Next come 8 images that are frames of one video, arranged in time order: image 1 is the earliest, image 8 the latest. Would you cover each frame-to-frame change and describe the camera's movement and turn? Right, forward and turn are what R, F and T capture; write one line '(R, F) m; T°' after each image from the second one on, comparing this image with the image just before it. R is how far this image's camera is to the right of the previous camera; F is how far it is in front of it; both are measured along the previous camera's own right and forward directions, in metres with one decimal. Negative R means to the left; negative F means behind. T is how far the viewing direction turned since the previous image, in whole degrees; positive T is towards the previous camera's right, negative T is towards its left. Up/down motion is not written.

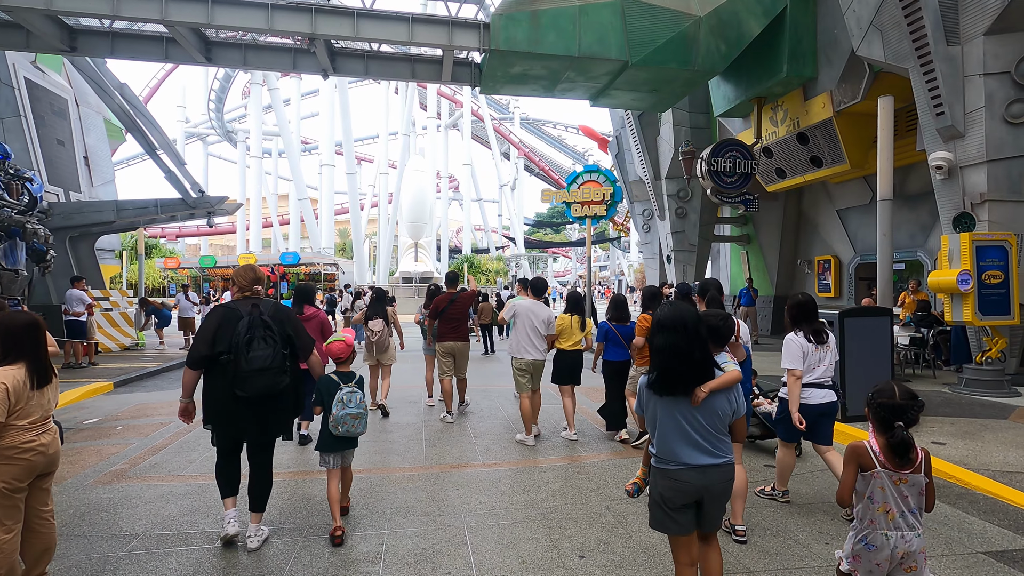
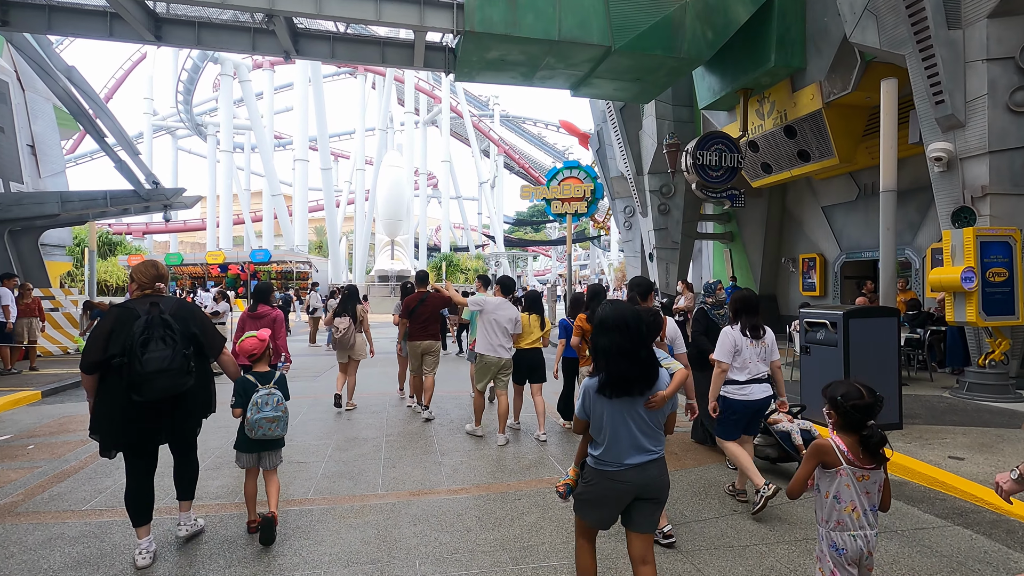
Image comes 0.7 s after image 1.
(+0.1, +0.6) m; +2°
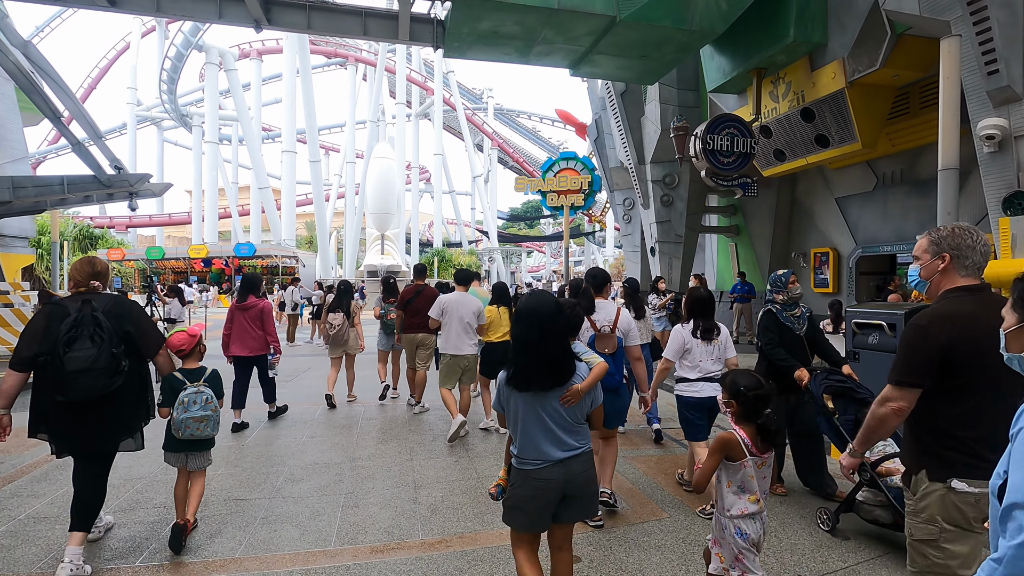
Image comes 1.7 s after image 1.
(0.0, +0.9) m; +1°
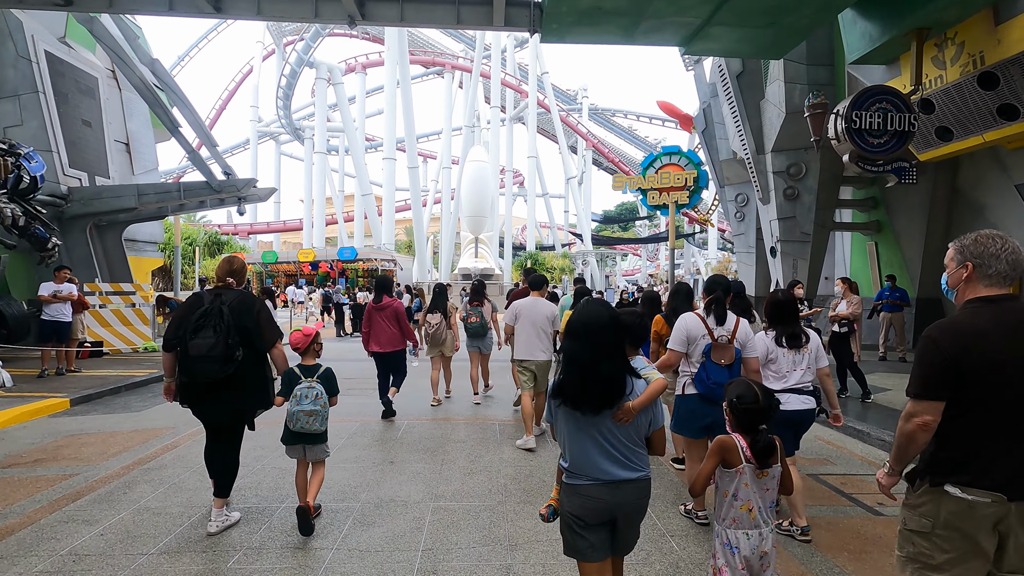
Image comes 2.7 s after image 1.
(-0.2, +0.8) m; -10°
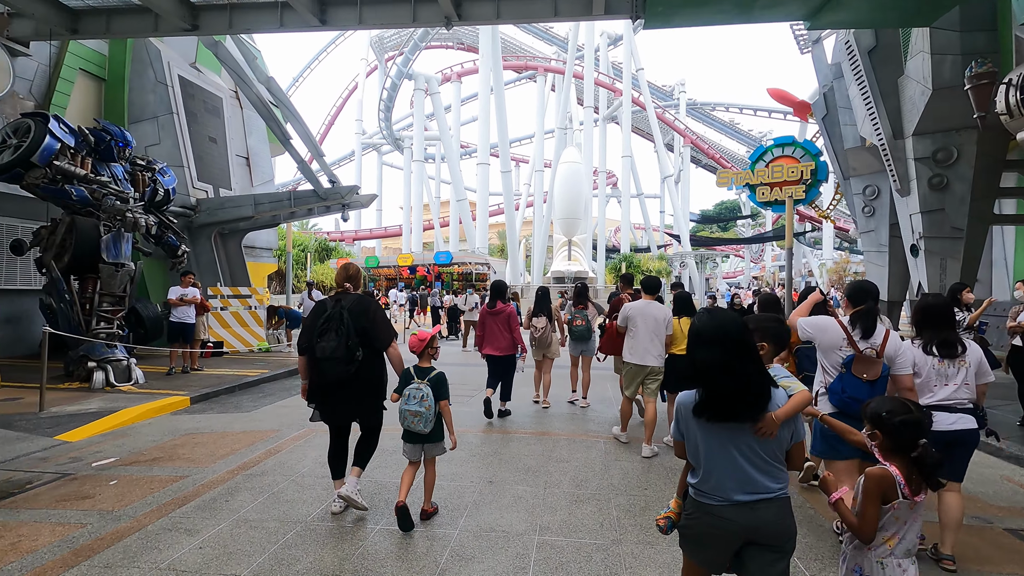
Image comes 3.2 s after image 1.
(-0.1, +0.4) m; -10°
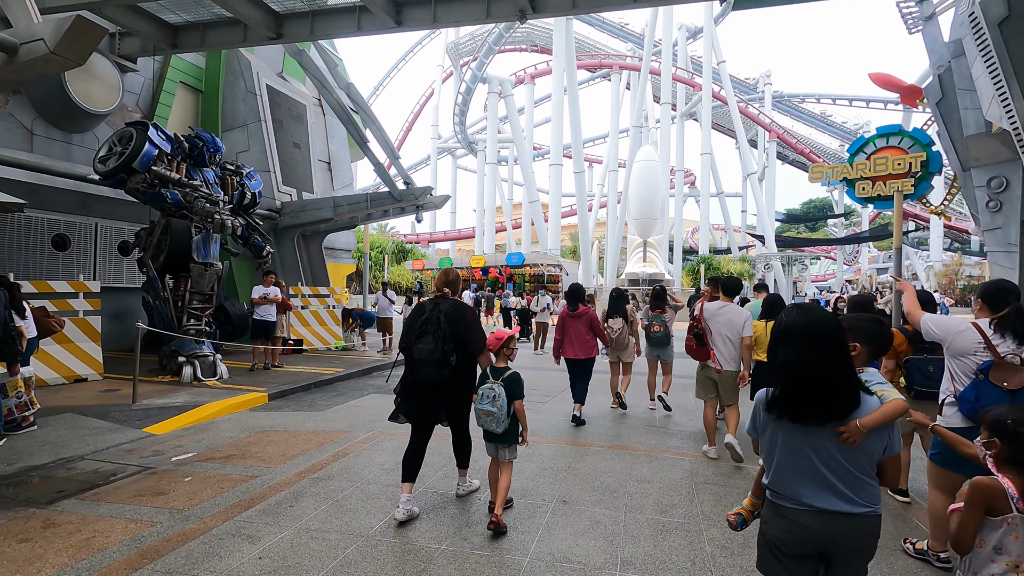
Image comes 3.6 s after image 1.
(0.0, +0.3) m; -8°
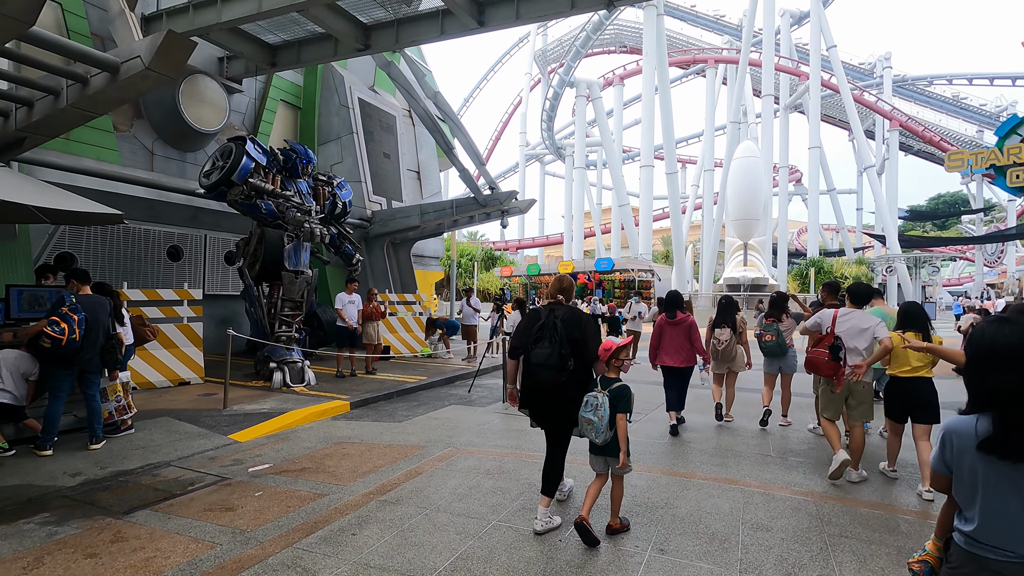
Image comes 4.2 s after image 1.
(0.0, +0.5) m; -9°
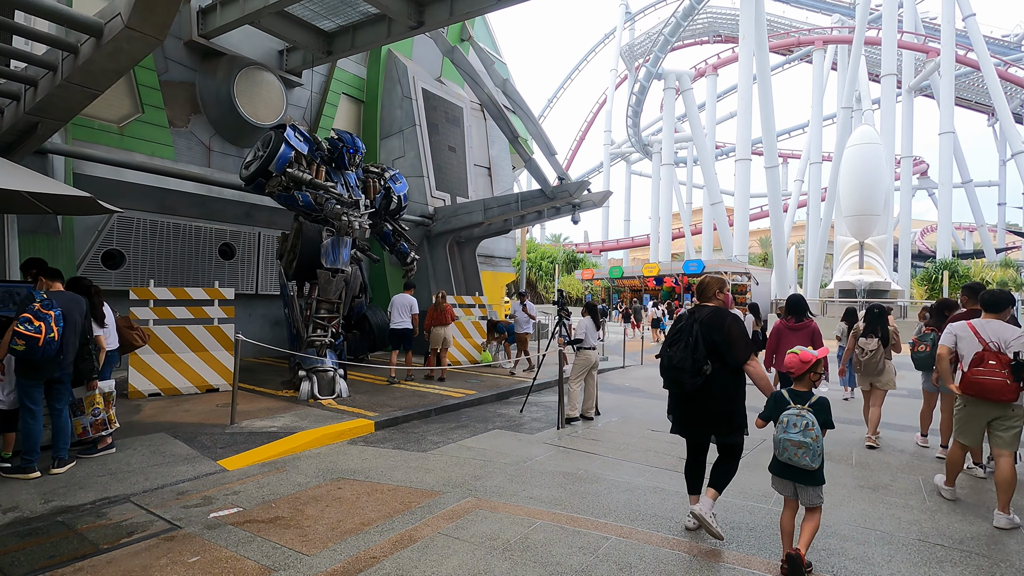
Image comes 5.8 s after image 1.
(+0.3, +1.3) m; -9°
